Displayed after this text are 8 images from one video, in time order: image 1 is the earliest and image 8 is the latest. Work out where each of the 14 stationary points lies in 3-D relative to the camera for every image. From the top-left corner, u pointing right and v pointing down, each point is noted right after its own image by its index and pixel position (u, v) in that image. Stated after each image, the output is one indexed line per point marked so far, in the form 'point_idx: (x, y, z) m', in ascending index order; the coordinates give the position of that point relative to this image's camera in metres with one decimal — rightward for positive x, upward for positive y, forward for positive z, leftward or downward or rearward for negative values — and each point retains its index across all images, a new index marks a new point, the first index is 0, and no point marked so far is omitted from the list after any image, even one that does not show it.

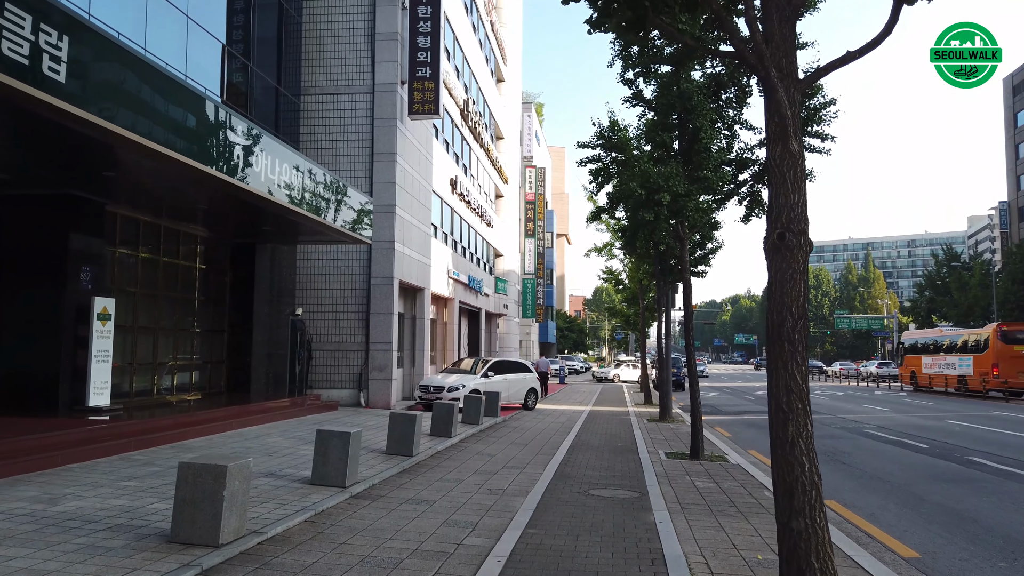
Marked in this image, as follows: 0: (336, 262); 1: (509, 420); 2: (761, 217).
0: (-4.4, +0.7, +20.0) m
1: (-0.1, -3.1, +18.6) m
2: (+4.2, +1.2, +13.3) m
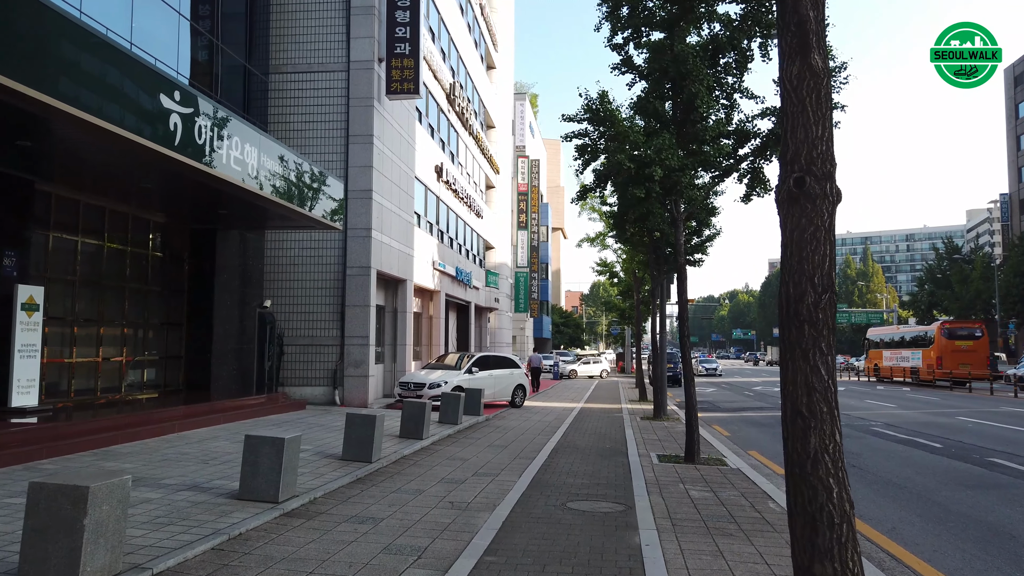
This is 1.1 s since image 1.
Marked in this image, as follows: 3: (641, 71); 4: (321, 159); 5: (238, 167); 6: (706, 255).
0: (-4.8, +0.9, +18.7) m
1: (-0.4, -2.9, +17.4) m
2: (+3.9, +1.4, +12.1) m
3: (+1.9, +3.2, +11.7) m
4: (-4.6, +3.1, +19.0) m
5: (-4.1, +1.8, +11.8) m
6: (+4.7, +0.8, +19.1) m
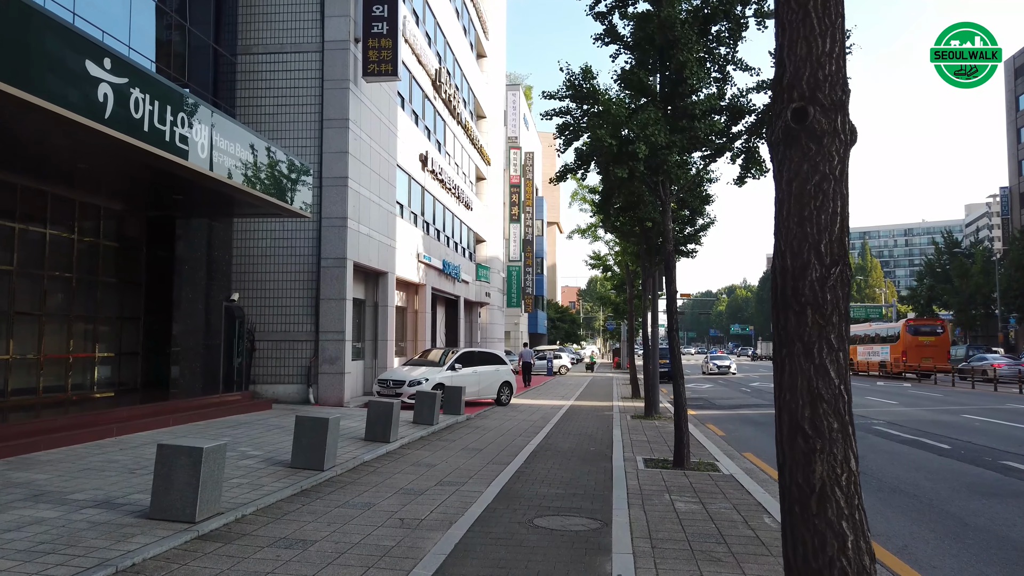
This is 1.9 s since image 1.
0: (-5.2, +1.1, +17.8) m
1: (-0.8, -2.7, +16.5) m
2: (+3.5, +1.5, +11.2) m
3: (+1.5, +3.3, +10.7) m
4: (-4.9, +3.2, +18.0) m
5: (-4.5, +1.9, +10.8) m
6: (+4.3, +1.0, +18.2) m
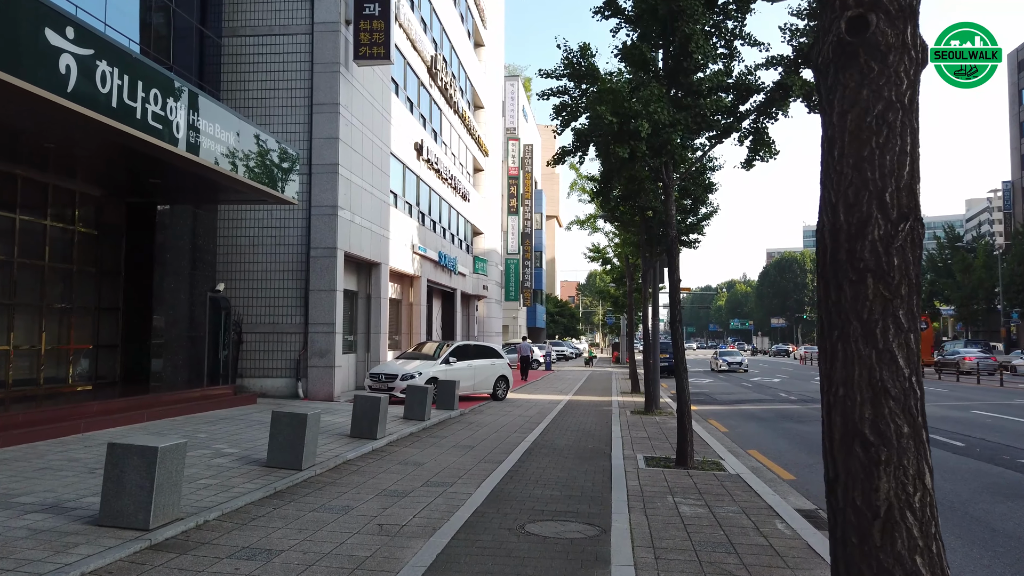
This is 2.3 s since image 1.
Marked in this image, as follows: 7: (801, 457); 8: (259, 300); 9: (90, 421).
0: (-5.2, +1.3, +17.2) m
1: (-0.9, -2.5, +15.9) m
2: (+3.4, +1.7, +10.6) m
3: (+1.5, +3.5, +10.1) m
4: (-5.0, +3.4, +17.4) m
5: (-4.6, +2.1, +10.2) m
6: (+4.2, +1.2, +17.6) m
7: (+4.3, -2.5, +11.8) m
8: (-5.5, -0.3, +17.1) m
9: (-5.6, -1.8, +10.5) m
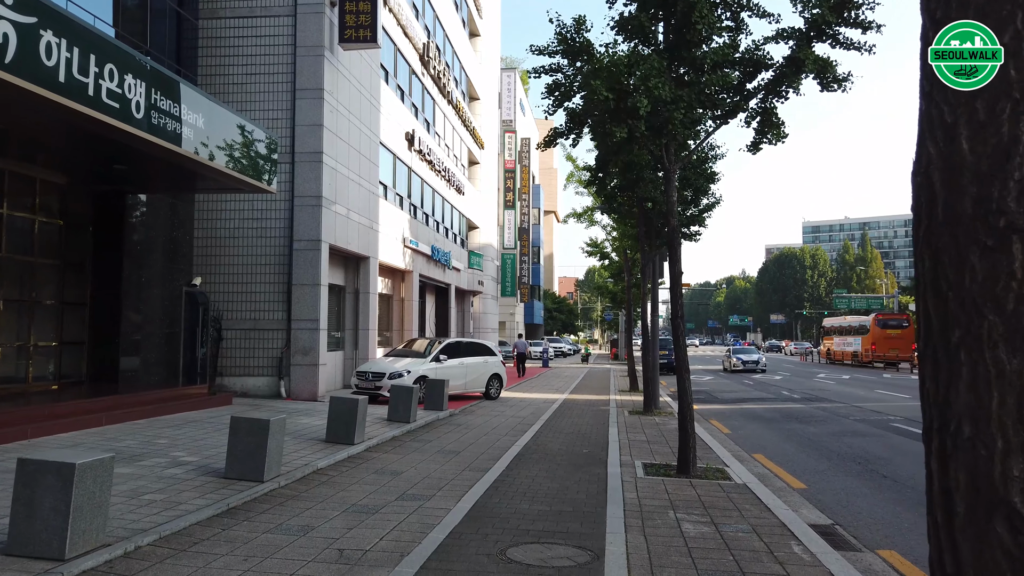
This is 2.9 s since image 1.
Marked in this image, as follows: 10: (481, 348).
0: (-5.4, +1.4, +16.4) m
1: (-1.0, -2.4, +15.2) m
2: (+3.3, +1.8, +9.8) m
3: (+1.3, +3.6, +9.3) m
4: (-5.2, +3.6, +16.6) m
5: (-4.7, +2.2, +9.4) m
6: (+4.1, +1.3, +16.8) m
7: (+4.1, -2.4, +11.0) m
8: (-5.6, -0.2, +16.4) m
9: (-5.7, -1.7, +9.7) m
10: (-0.8, -1.5, +19.6) m
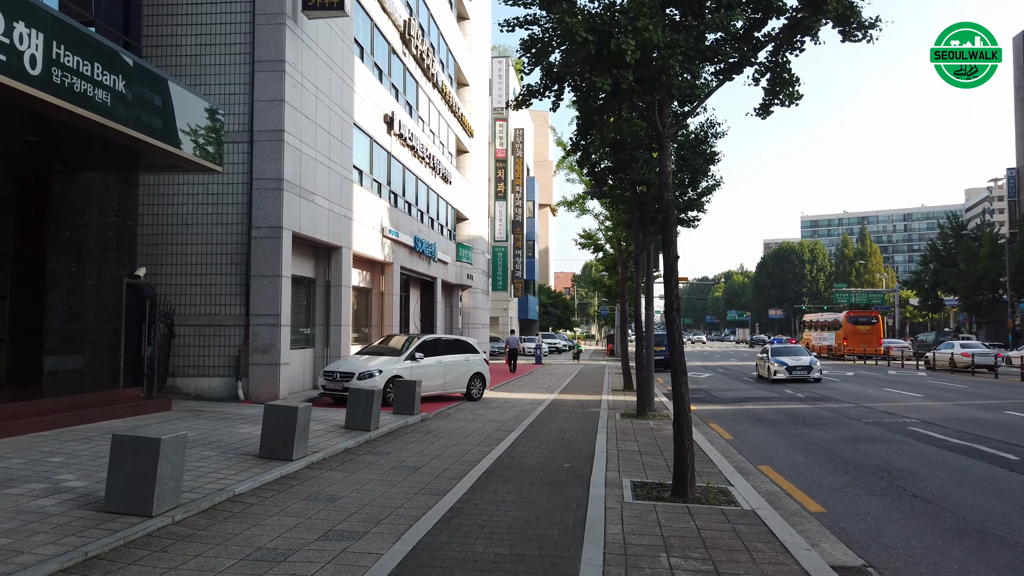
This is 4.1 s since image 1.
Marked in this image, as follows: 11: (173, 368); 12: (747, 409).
0: (-5.8, +1.6, +14.9) m
1: (-1.4, -2.2, +13.7) m
2: (+2.9, +1.9, +8.3) m
3: (+1.0, +3.7, +7.9) m
4: (-5.5, +3.7, +15.1) m
5: (-5.1, +2.3, +7.9) m
6: (+3.7, +1.5, +15.4) m
7: (+3.8, -2.3, +9.6) m
8: (-6.0, 0.0, +14.9) m
9: (-6.1, -1.6, +8.2) m
10: (-1.1, -1.3, +18.1) m
11: (-6.3, -1.5, +14.8) m
12: (+5.6, -2.9, +19.0) m
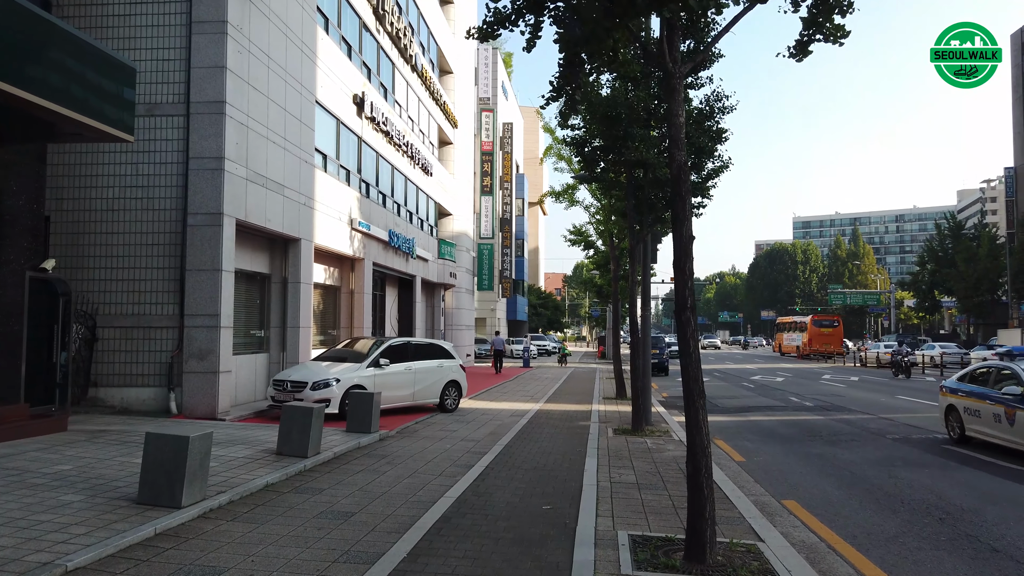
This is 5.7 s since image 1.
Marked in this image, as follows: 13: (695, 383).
0: (-6.1, +1.6, +12.9) m
1: (-1.8, -2.2, +11.7) m
2: (+2.6, +2.0, +6.4) m
3: (+0.7, +3.7, +5.9) m
4: (-5.9, +3.8, +13.1) m
5: (-5.4, +2.4, +5.9) m
6: (+3.3, +1.5, +13.4) m
7: (+3.5, -2.2, +7.7) m
8: (-6.4, +0.1, +12.9) m
9: (-6.4, -1.5, +6.2) m
10: (-1.5, -1.2, +16.2) m
11: (-6.7, -1.4, +12.7) m
12: (+5.2, -2.9, +17.1) m
13: (+1.4, -0.7, +5.9) m
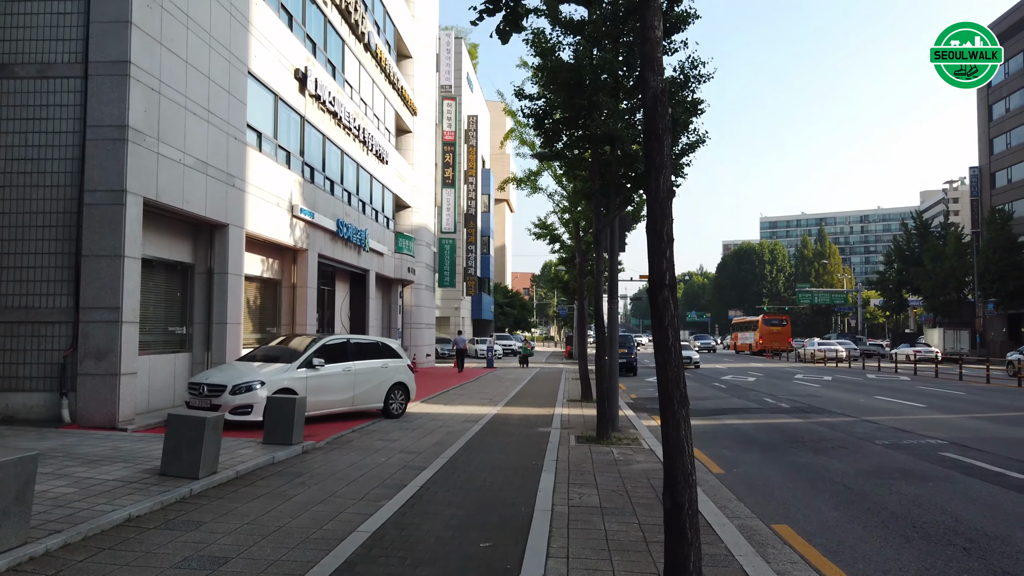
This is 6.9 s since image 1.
0: (-6.9, +1.8, +11.1) m
1: (-2.5, -2.0, +10.1) m
2: (+2.2, +2.1, +5.0) m
3: (+0.2, +3.9, +4.4) m
4: (-6.6, +3.9, +11.3) m
5: (-5.8, +2.5, +4.2) m
6: (+2.6, +1.7, +12.0) m
7: (+2.9, -2.1, +6.3) m
8: (-7.1, +0.2, +11.1) m
9: (-6.8, -1.3, +4.4) m
10: (-2.4, -1.1, +14.5) m
11: (-7.4, -1.3, +10.9) m
12: (+4.3, -2.7, +15.8) m
13: (+0.9, -0.5, +4.5) m
